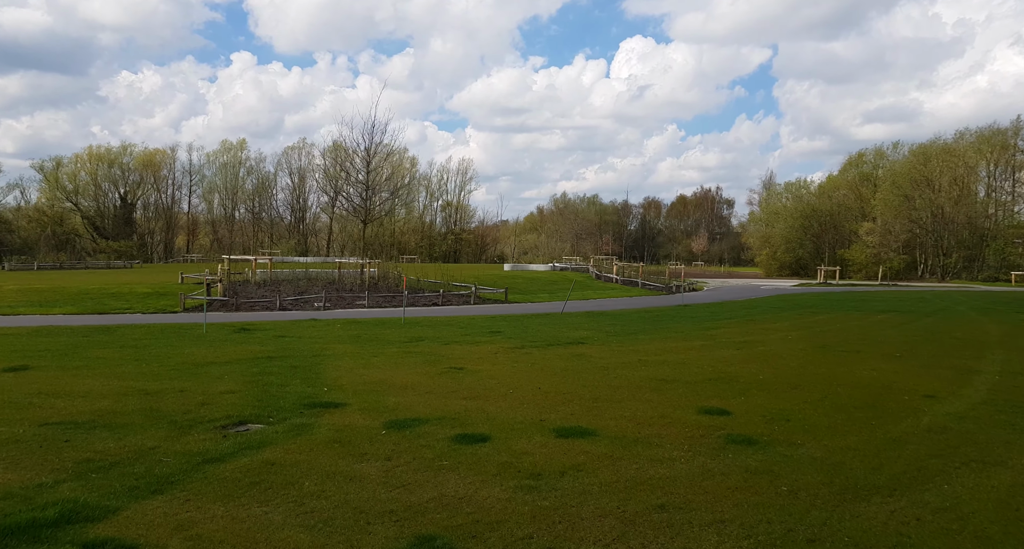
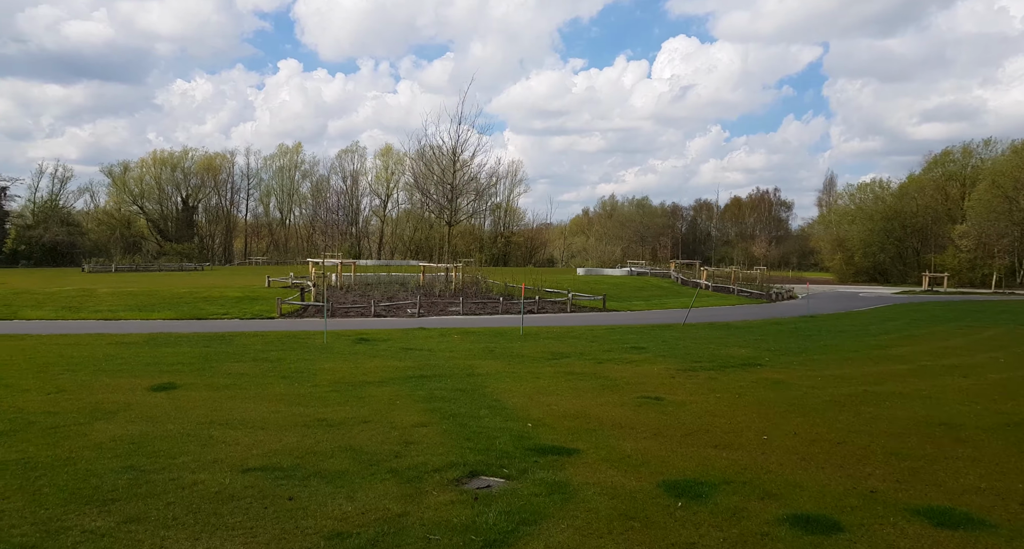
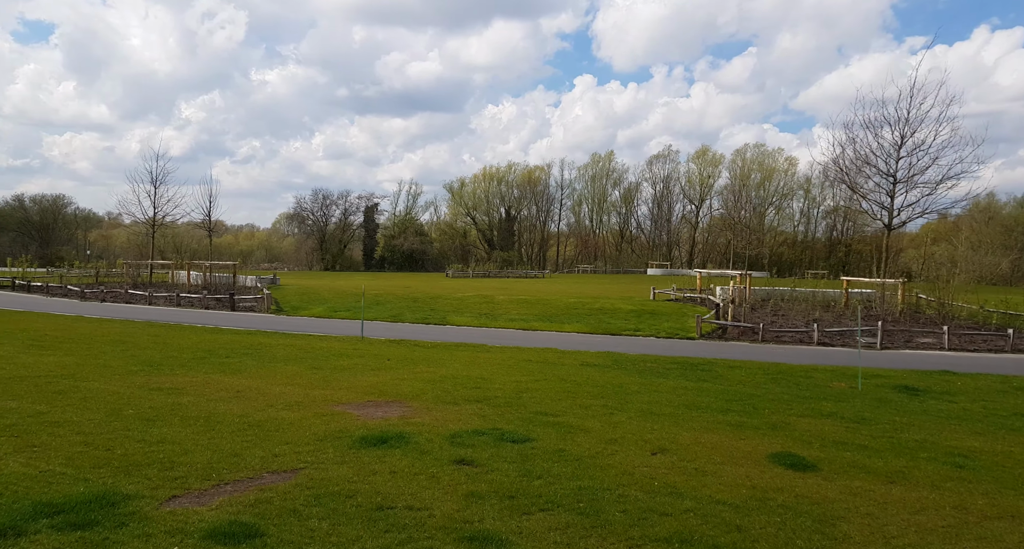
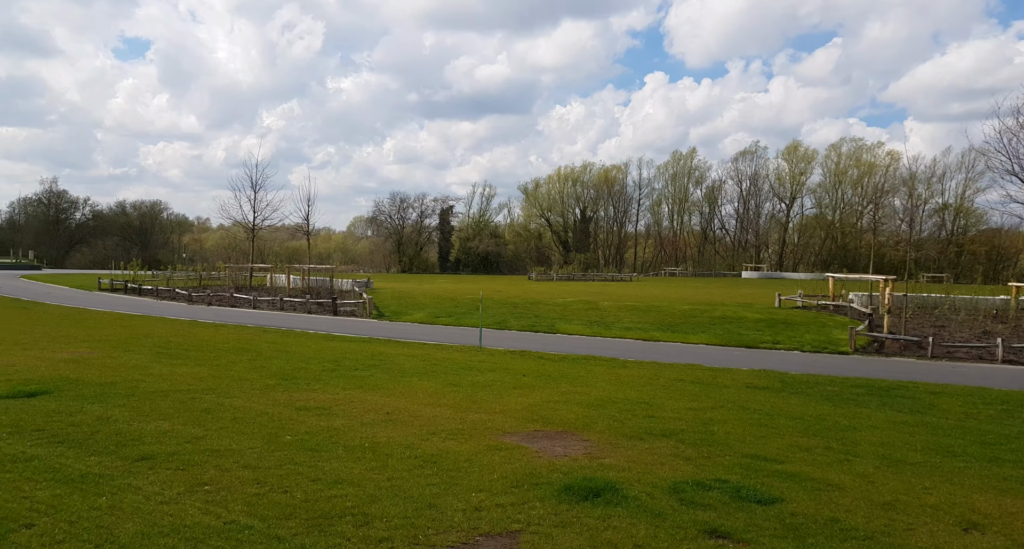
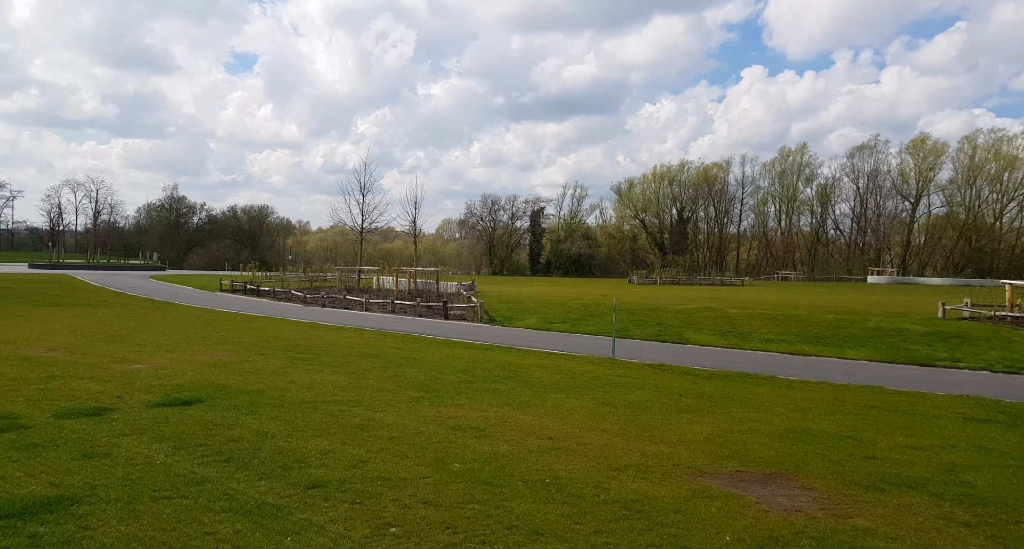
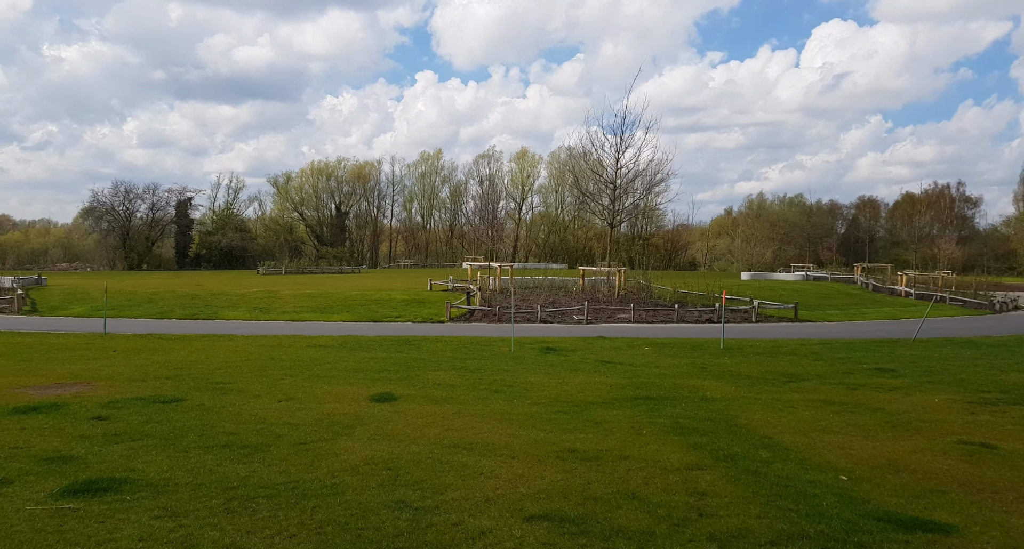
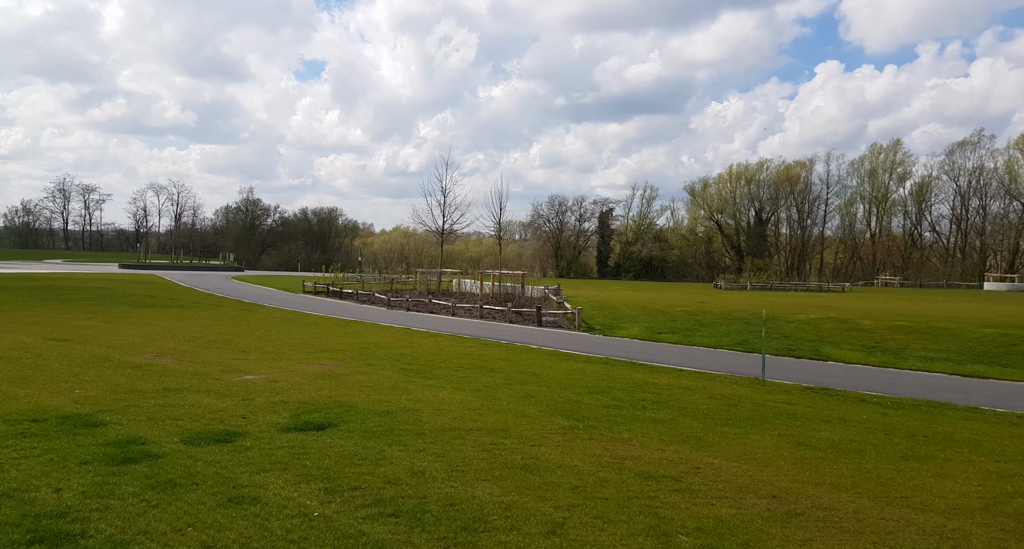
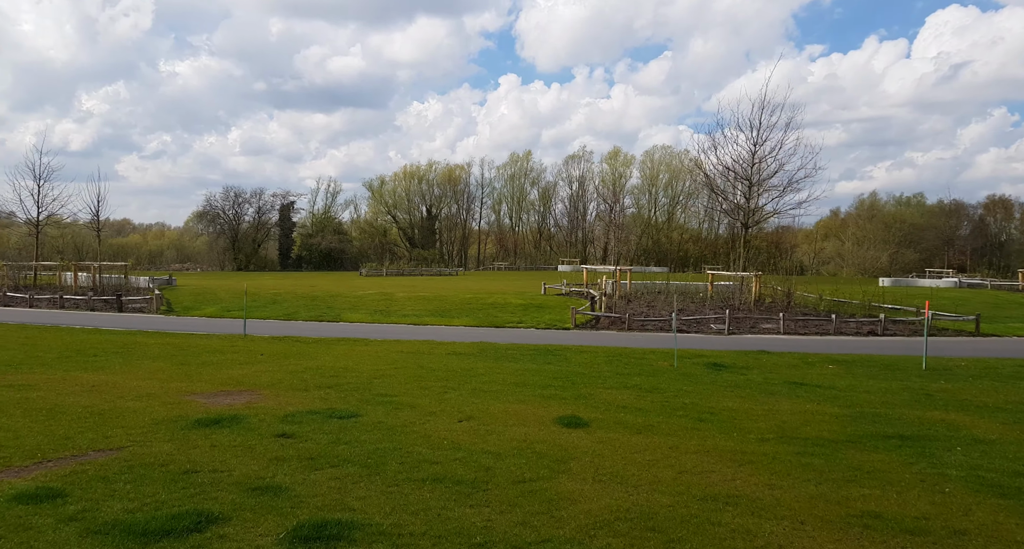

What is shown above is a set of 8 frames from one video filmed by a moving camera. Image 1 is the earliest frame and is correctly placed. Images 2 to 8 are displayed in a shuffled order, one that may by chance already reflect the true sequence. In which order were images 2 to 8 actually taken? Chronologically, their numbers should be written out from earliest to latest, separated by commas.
2, 6, 8, 3, 4, 5, 7
